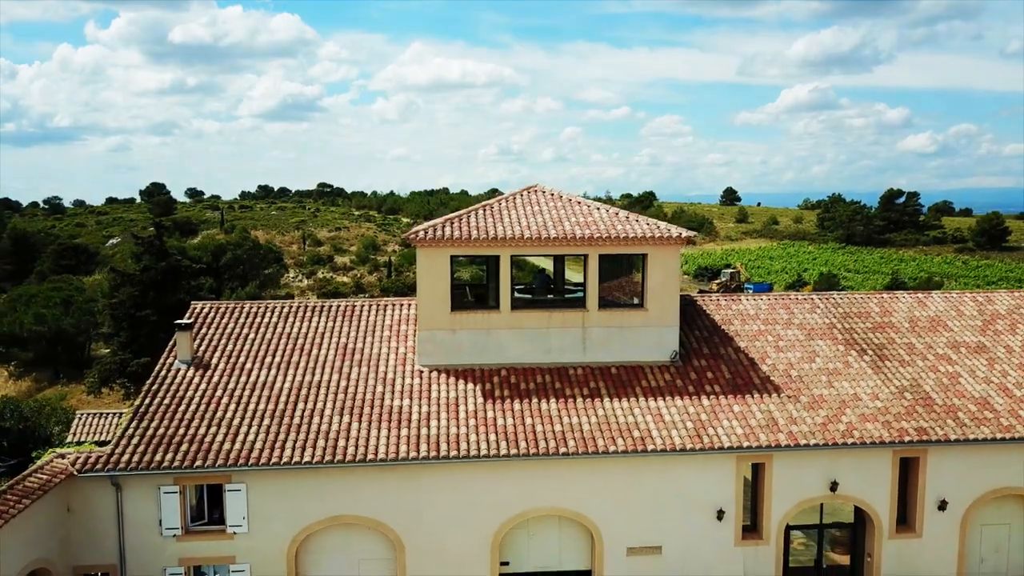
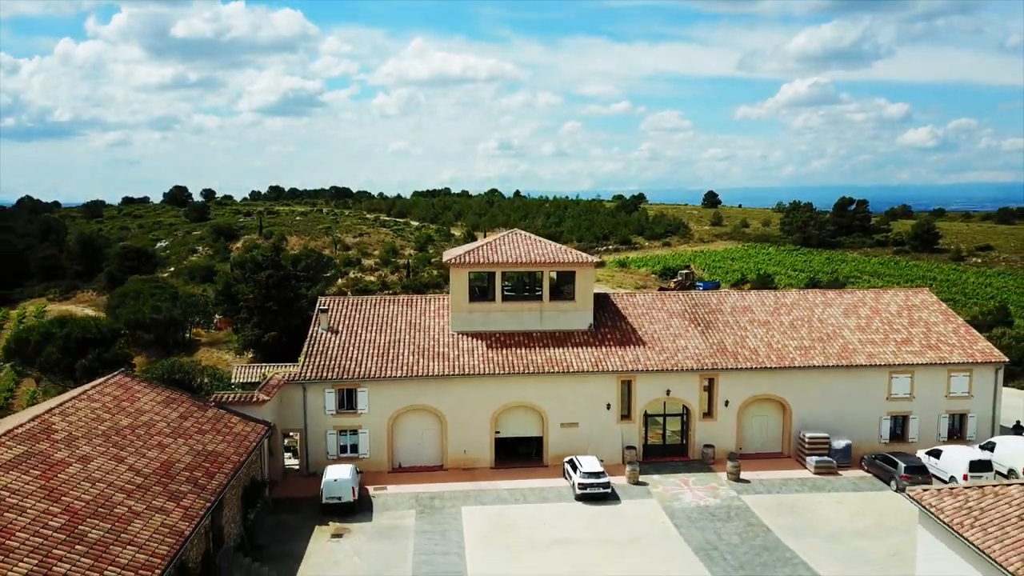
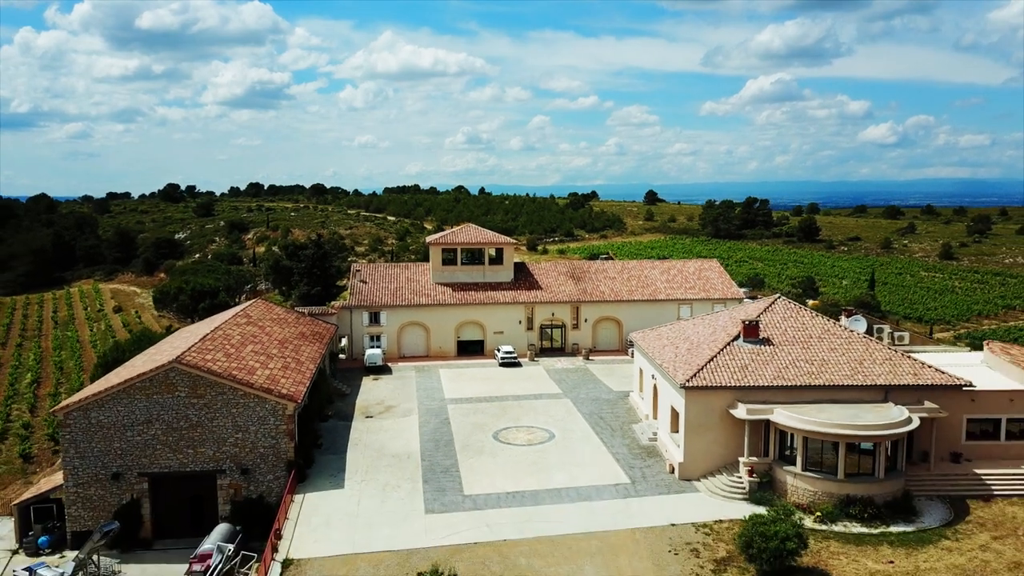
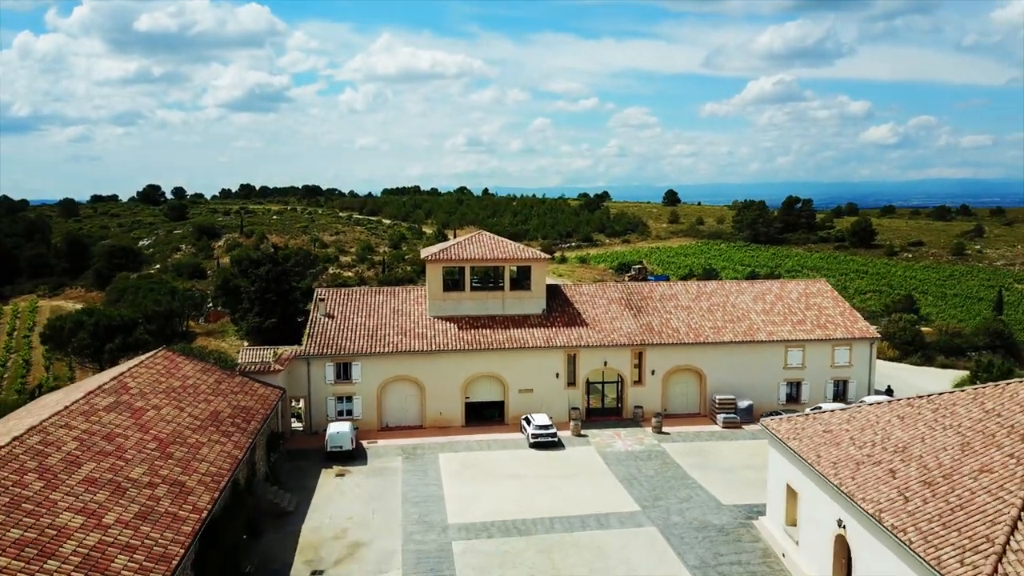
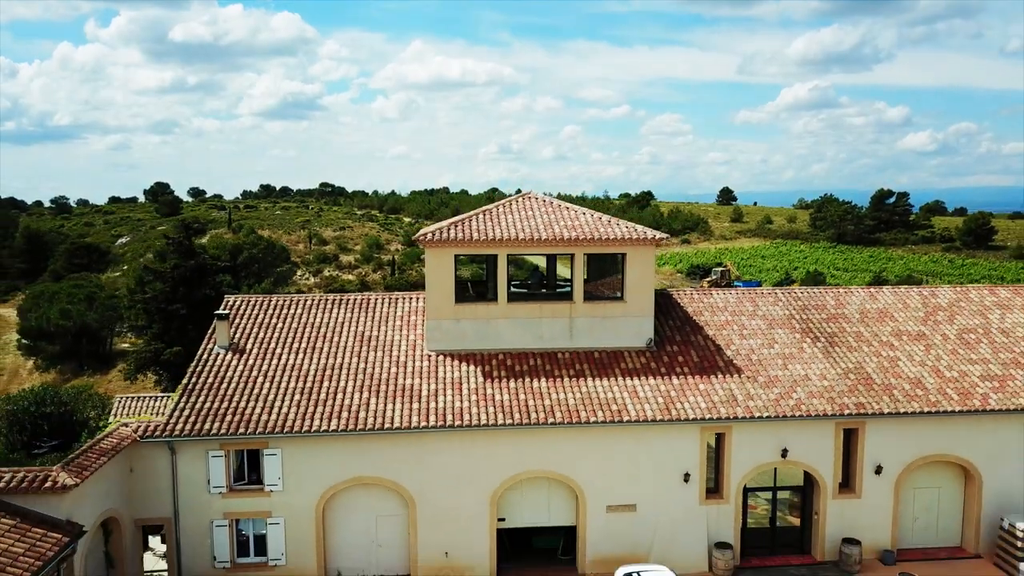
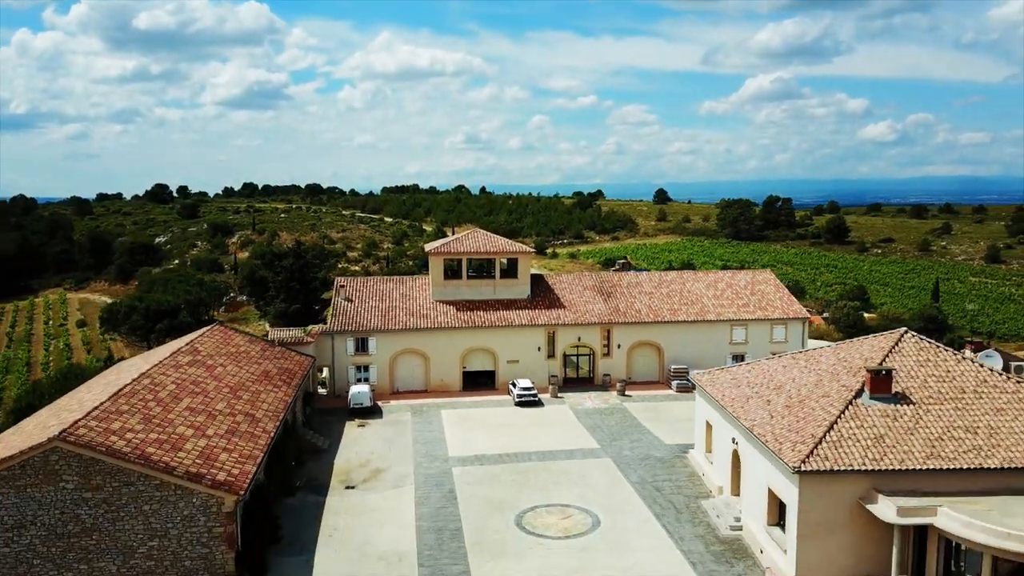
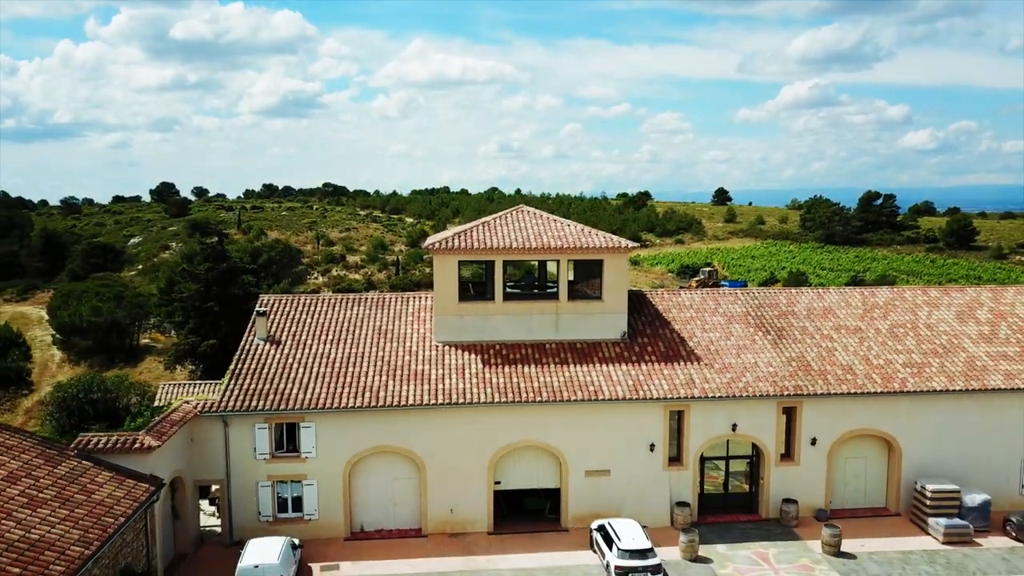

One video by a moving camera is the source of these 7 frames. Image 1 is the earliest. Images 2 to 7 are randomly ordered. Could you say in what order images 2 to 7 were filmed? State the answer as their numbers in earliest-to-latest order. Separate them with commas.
5, 7, 2, 4, 6, 3
